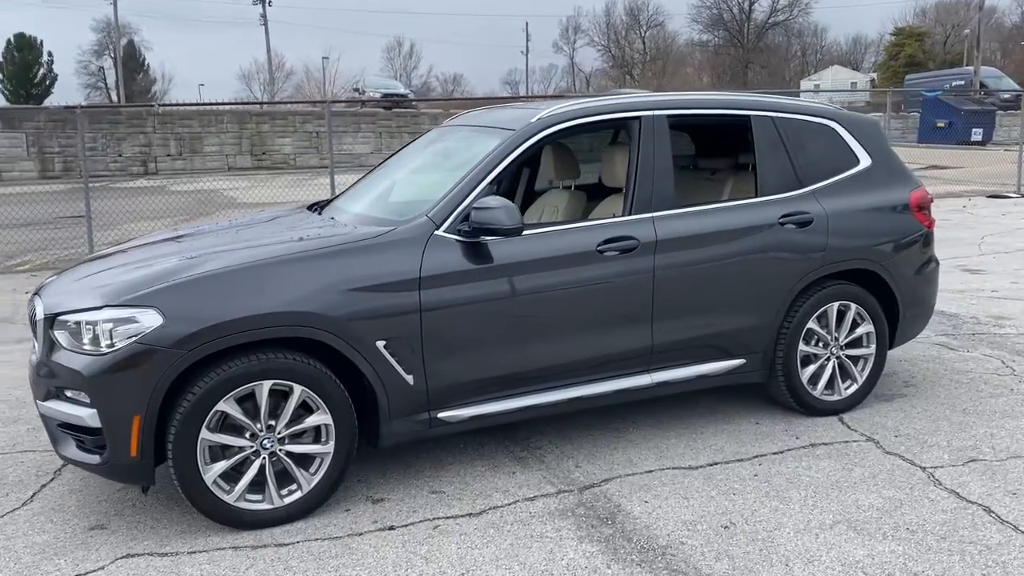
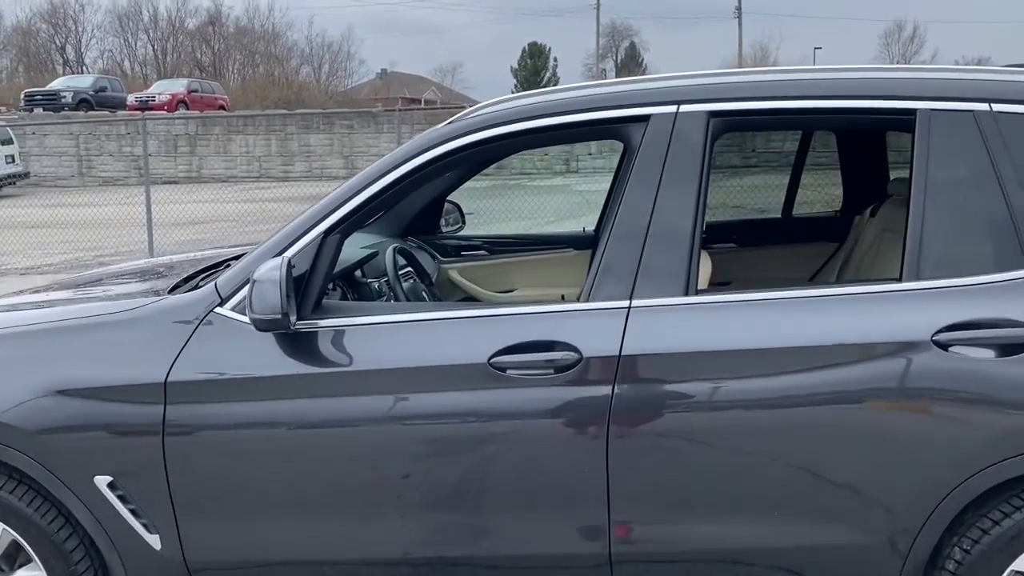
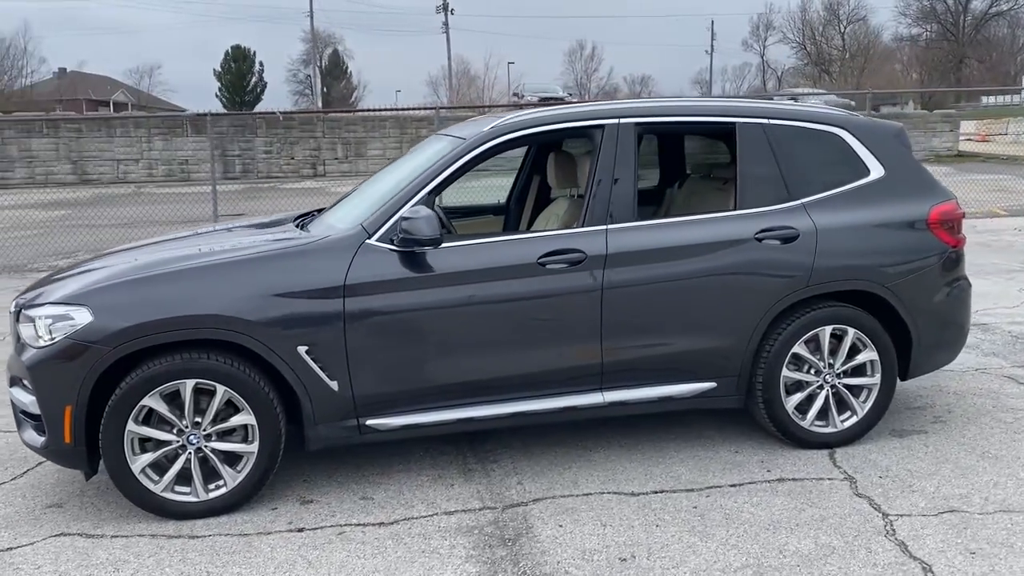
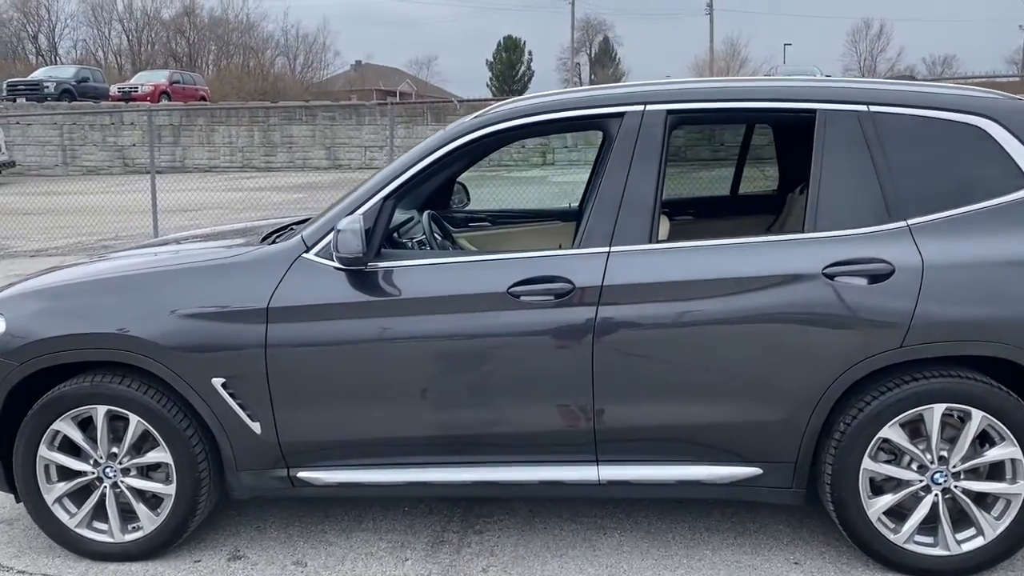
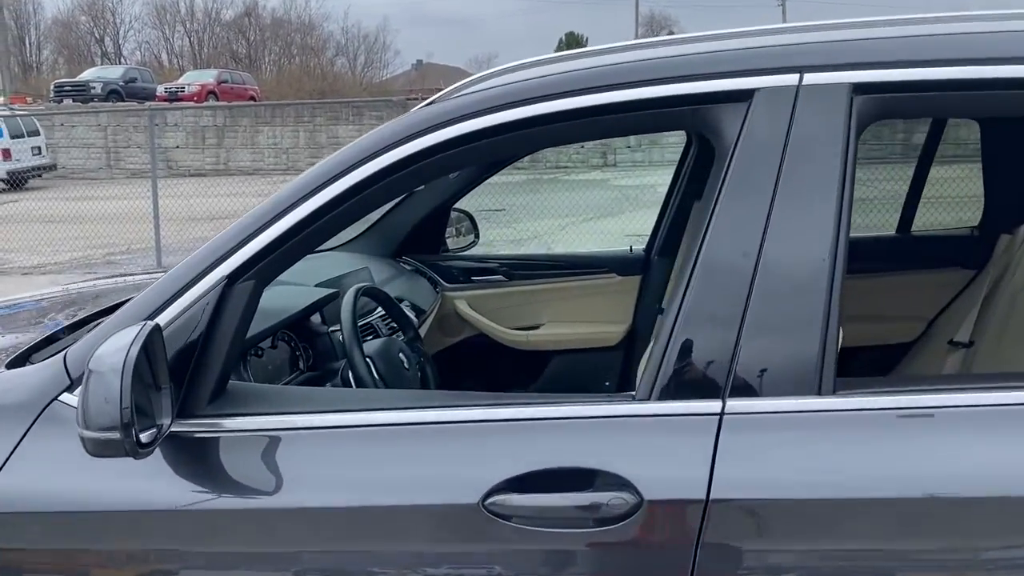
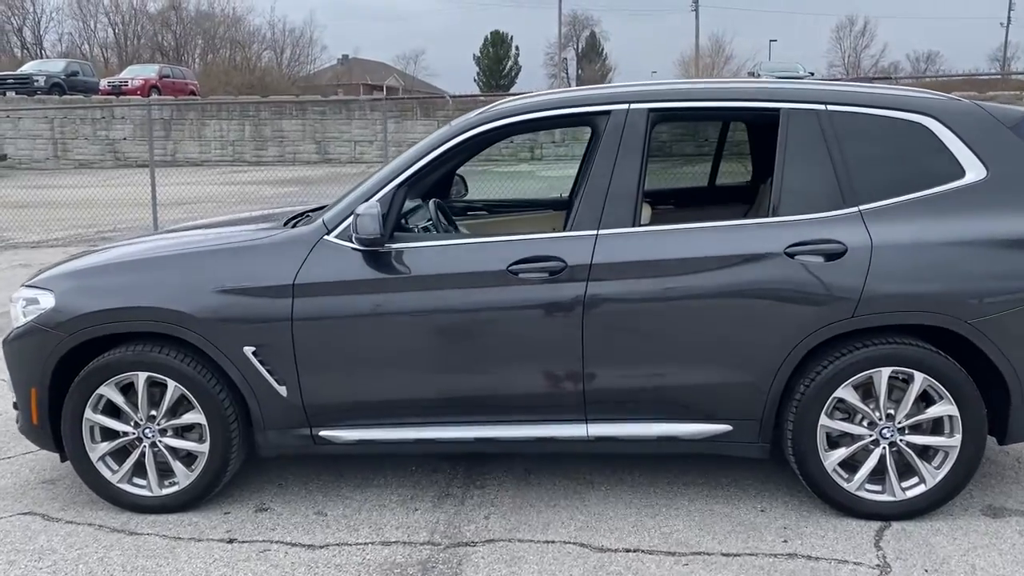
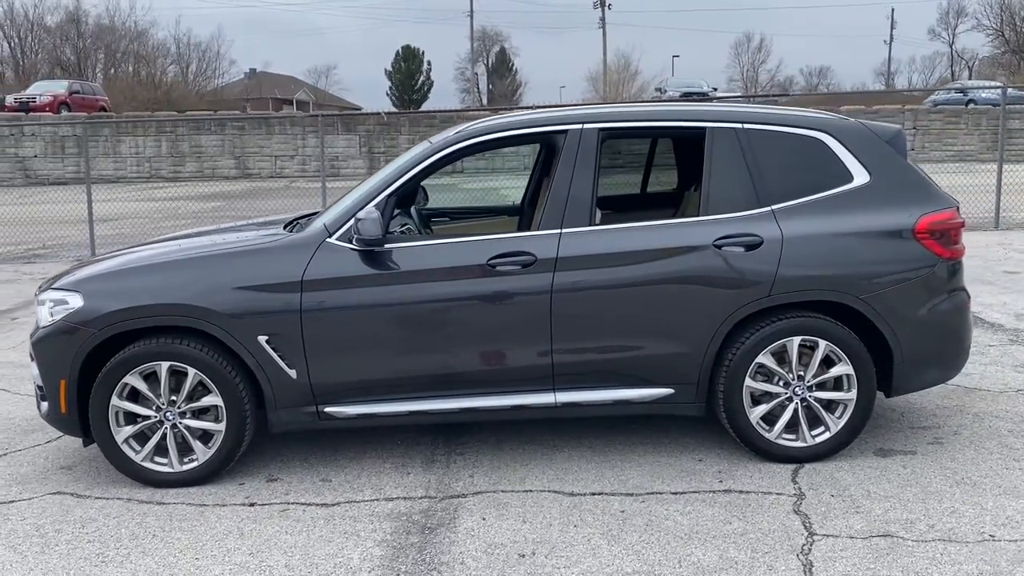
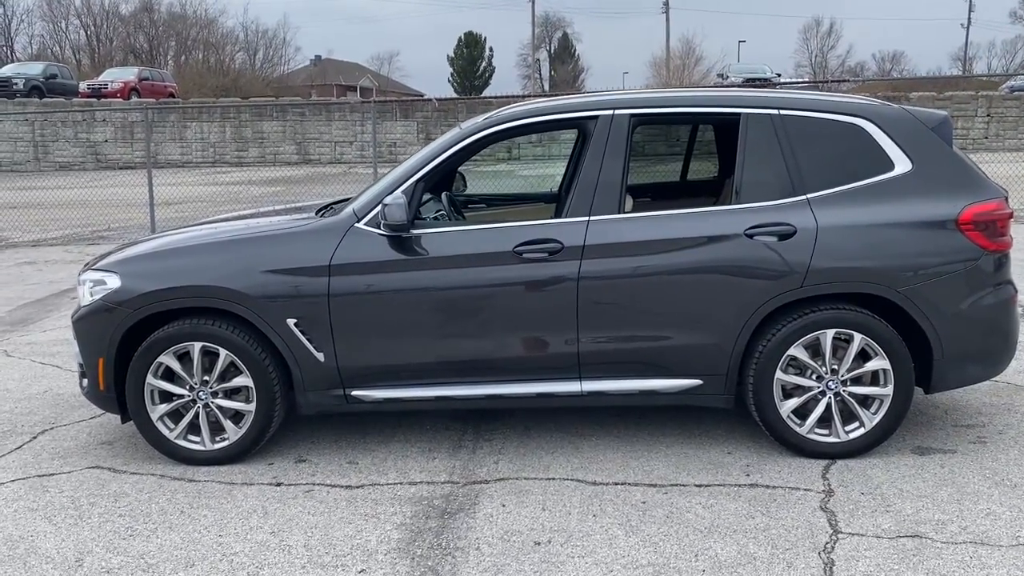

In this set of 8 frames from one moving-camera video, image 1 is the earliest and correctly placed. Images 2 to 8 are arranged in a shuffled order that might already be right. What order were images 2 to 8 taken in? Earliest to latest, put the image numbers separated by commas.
3, 7, 8, 6, 4, 2, 5
